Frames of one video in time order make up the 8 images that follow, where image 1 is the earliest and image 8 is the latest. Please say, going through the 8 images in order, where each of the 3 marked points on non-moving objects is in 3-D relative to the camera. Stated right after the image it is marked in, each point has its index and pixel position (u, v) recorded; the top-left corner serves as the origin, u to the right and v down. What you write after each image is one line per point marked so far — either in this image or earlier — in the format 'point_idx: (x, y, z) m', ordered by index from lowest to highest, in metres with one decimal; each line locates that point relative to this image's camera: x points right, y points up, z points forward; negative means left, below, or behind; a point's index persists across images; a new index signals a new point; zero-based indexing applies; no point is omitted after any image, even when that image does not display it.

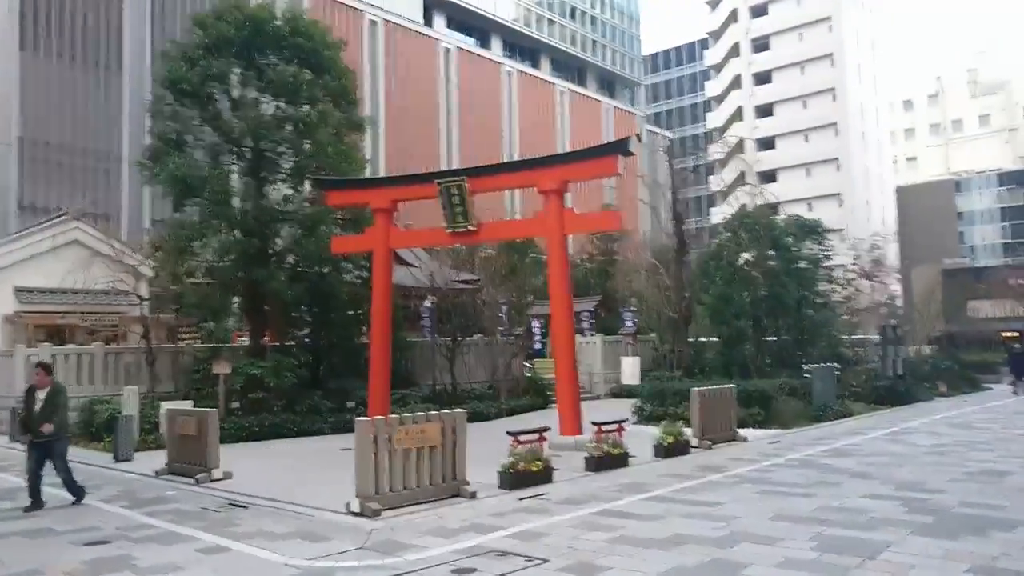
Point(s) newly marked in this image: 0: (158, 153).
0: (-7.3, +2.8, +16.5) m
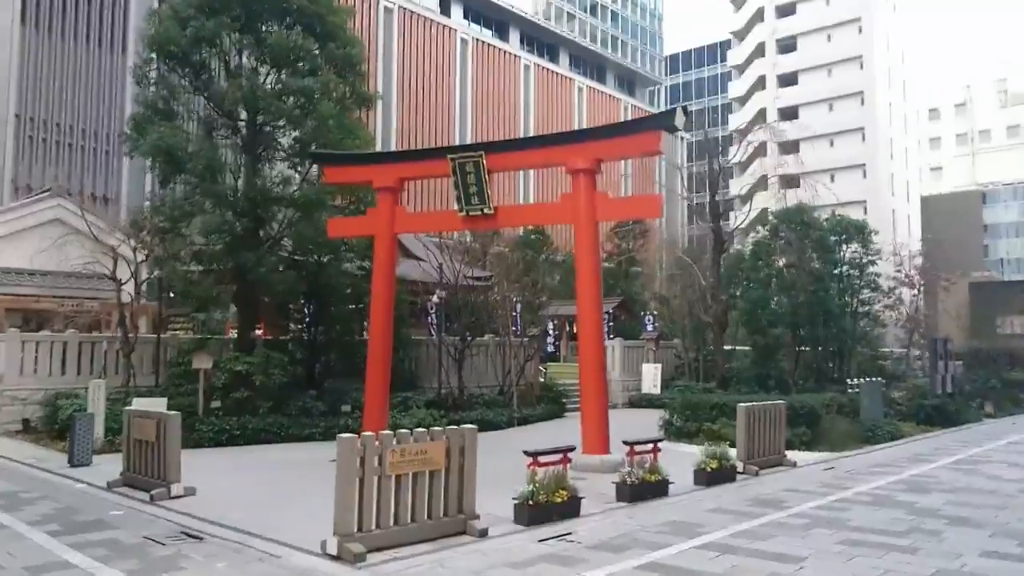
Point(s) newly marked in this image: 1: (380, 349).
0: (-6.9, +3.1, +15.0) m
1: (-2.0, -0.9, +11.8) m
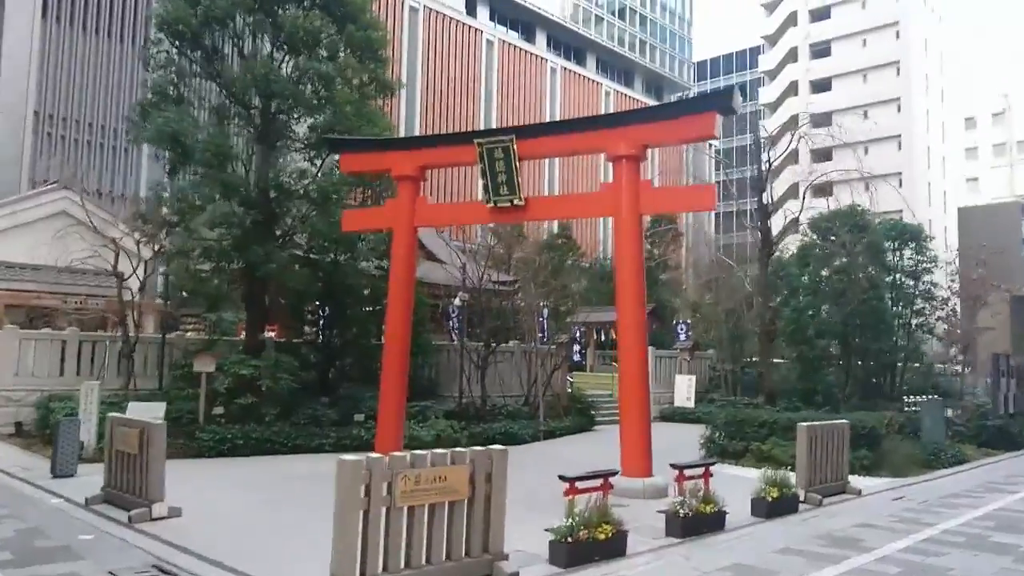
0: (-6.4, +3.2, +14.0) m
1: (-1.6, -0.8, +10.7) m
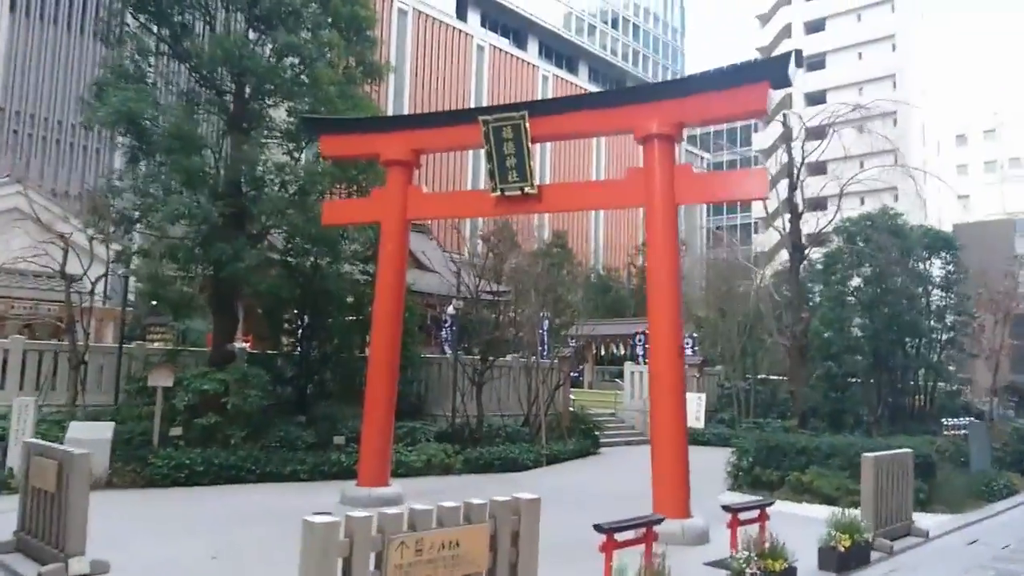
0: (-6.3, +3.1, +12.5) m
1: (-1.5, -0.9, +9.1) m
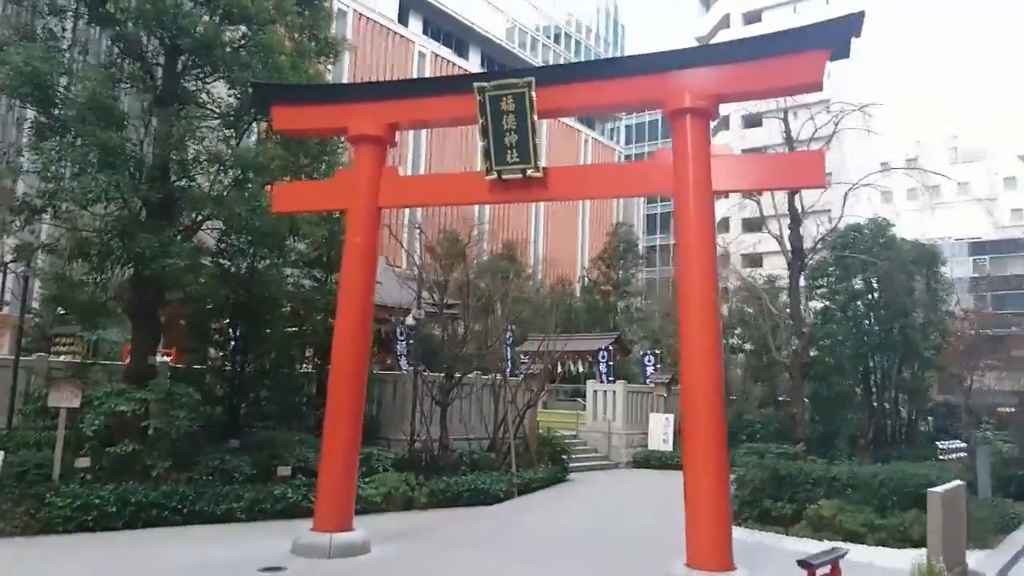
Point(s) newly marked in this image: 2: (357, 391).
0: (-6.6, +3.1, +10.5) m
1: (-1.6, -0.9, +7.5) m
2: (-1.4, -0.8, +7.5) m
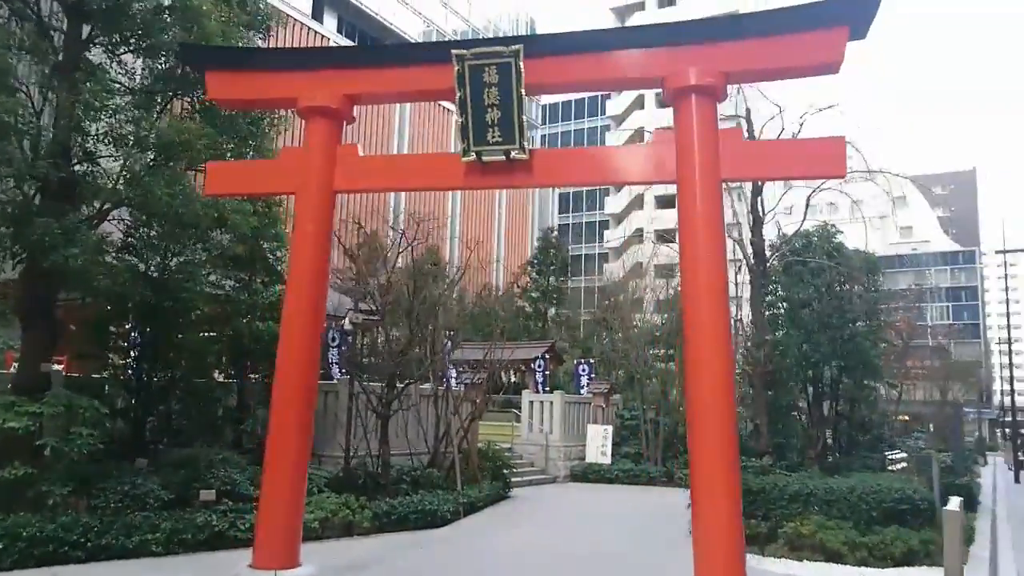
0: (-7.1, +3.2, +8.9) m
1: (-1.8, -0.8, +6.4) m
2: (-1.6, -0.8, +6.5) m
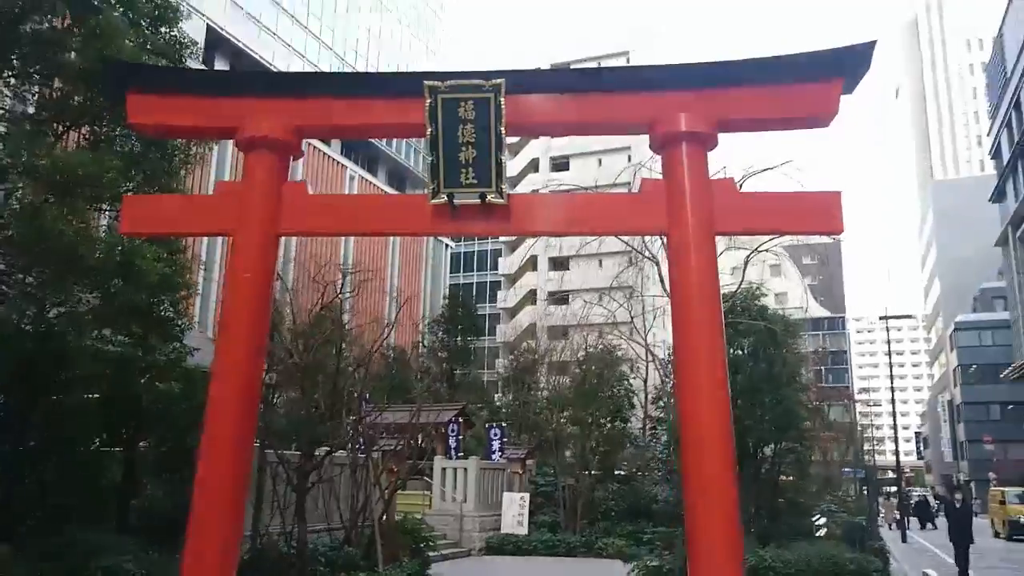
0: (-7.6, +2.8, +7.4) m
1: (-2.0, -1.2, +5.4) m
2: (-1.9, -1.2, +5.5) m
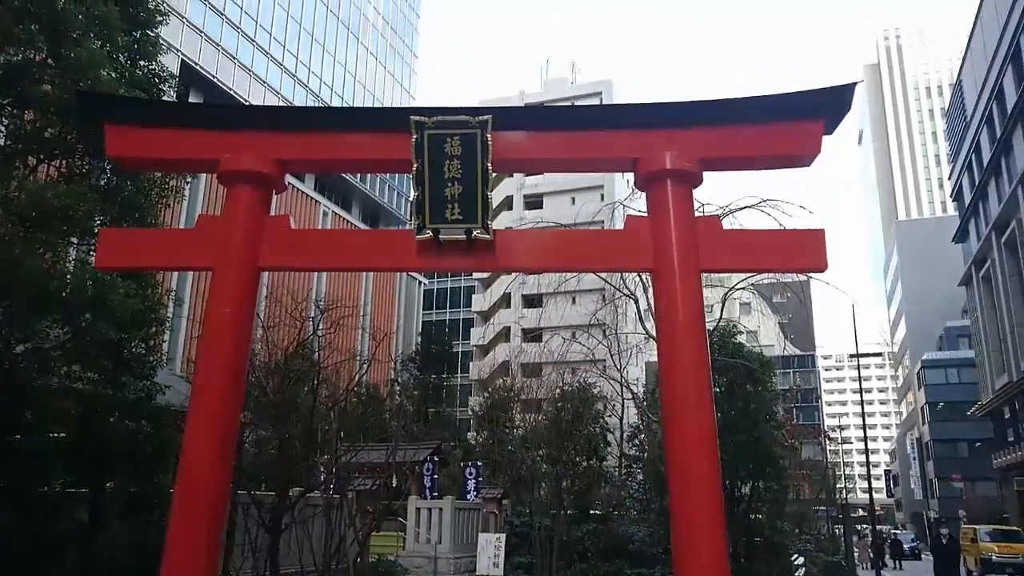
0: (-7.7, +2.5, +7.2) m
1: (-2.0, -1.4, +5.3) m
2: (-1.9, -1.4, +5.3) m
